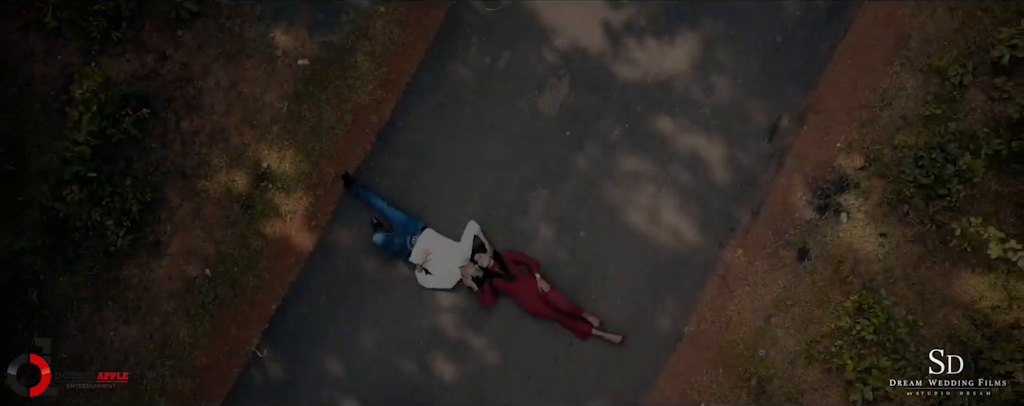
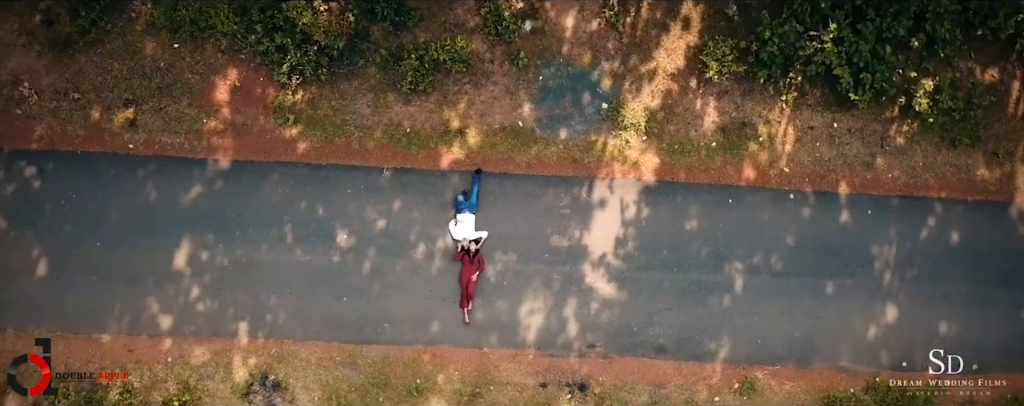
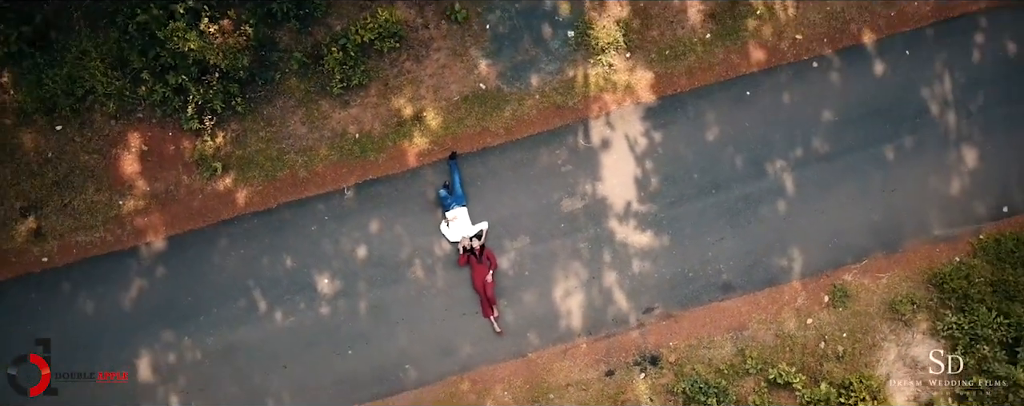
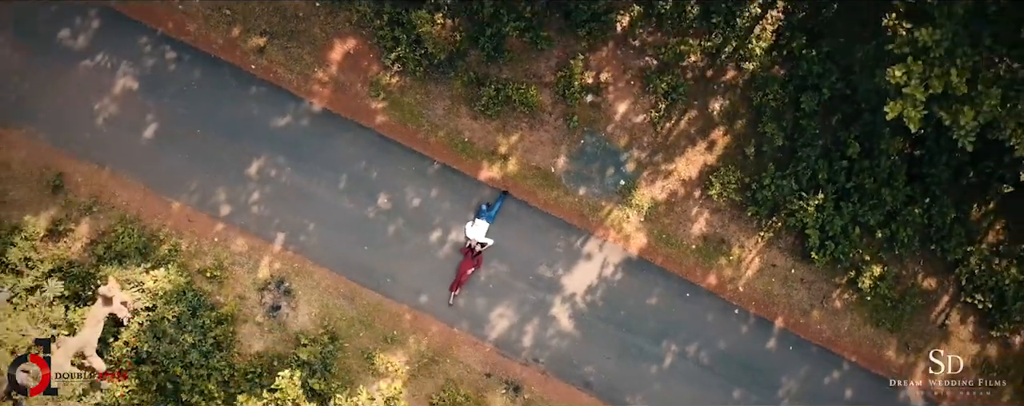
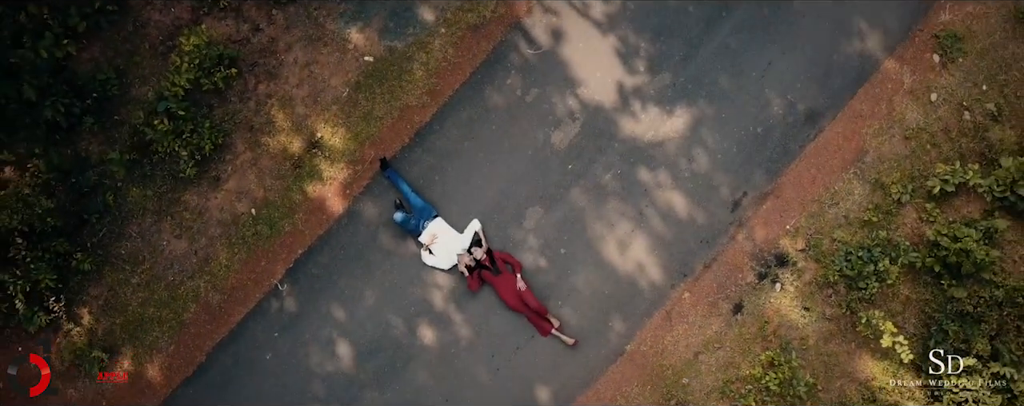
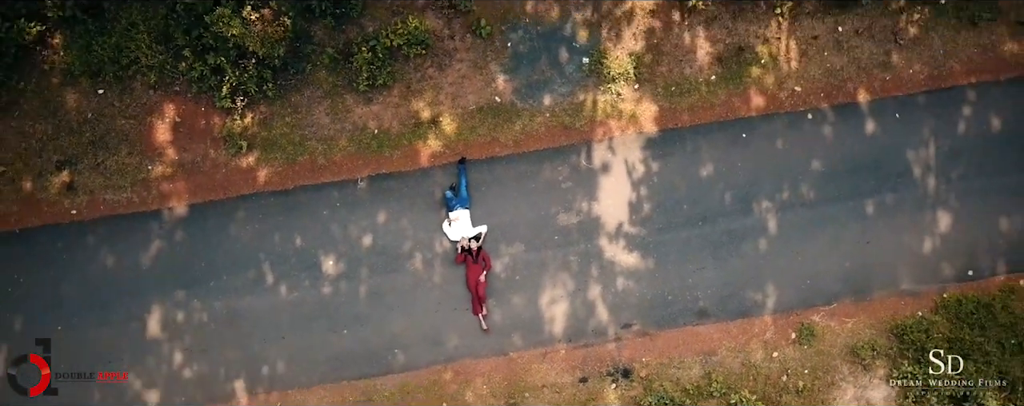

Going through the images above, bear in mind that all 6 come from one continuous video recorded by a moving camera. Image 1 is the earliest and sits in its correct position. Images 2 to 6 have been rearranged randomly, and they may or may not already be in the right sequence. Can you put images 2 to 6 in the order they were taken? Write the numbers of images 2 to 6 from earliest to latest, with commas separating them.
5, 3, 6, 2, 4
